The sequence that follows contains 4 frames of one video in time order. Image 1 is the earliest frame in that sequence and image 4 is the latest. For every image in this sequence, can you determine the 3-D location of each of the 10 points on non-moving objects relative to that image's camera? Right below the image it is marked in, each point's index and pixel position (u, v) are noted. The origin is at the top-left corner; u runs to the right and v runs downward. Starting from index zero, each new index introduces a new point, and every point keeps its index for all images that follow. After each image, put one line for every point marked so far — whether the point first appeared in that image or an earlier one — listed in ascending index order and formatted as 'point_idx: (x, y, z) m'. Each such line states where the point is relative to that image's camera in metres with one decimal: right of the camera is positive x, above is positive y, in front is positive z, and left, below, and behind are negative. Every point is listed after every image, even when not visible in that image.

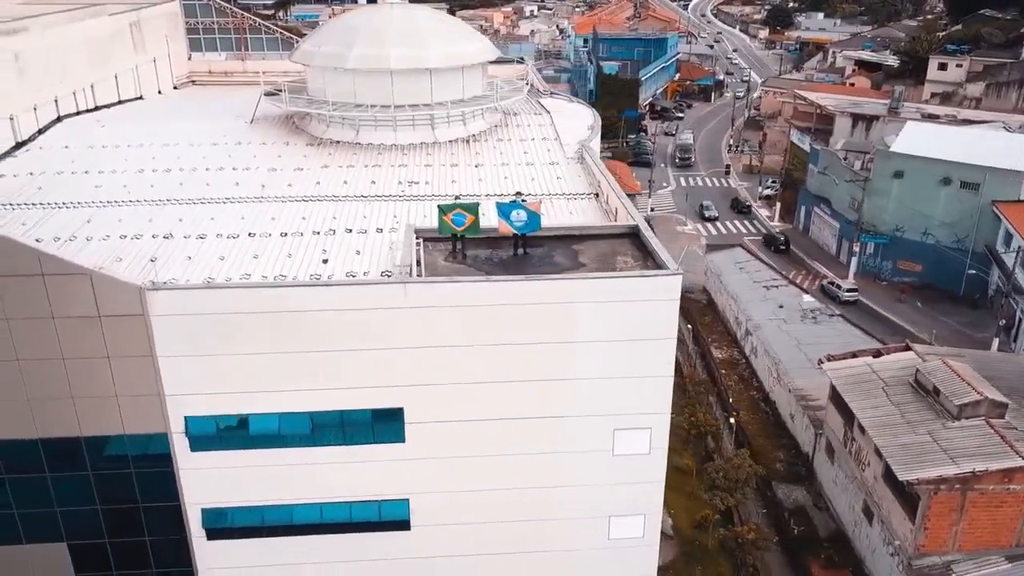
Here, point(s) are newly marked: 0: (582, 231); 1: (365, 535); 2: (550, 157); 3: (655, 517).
0: (+1.2, +1.0, +13.1) m
1: (-2.5, -4.1, +12.4) m
2: (+1.0, +3.5, +19.9) m
3: (+2.4, -4.0, +12.8) m
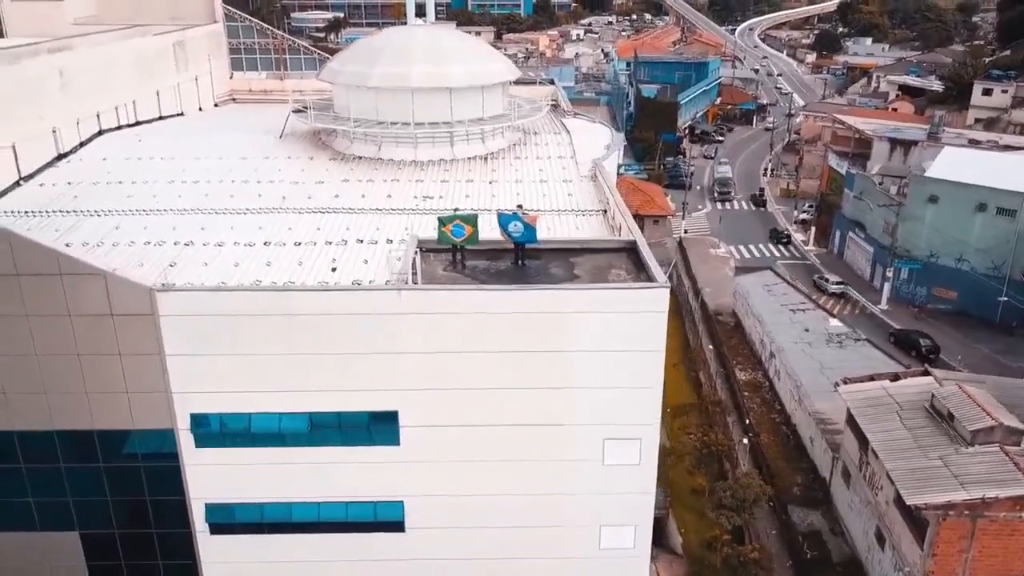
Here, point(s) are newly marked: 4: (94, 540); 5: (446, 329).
0: (+1.2, +0.8, +13.4) m
1: (-2.6, -4.2, +12.7) m
2: (+1.4, +3.1, +20.3) m
3: (+2.3, -4.2, +12.9) m
4: (-7.1, -4.3, +12.7) m
5: (-1.0, -0.6, +11.5) m
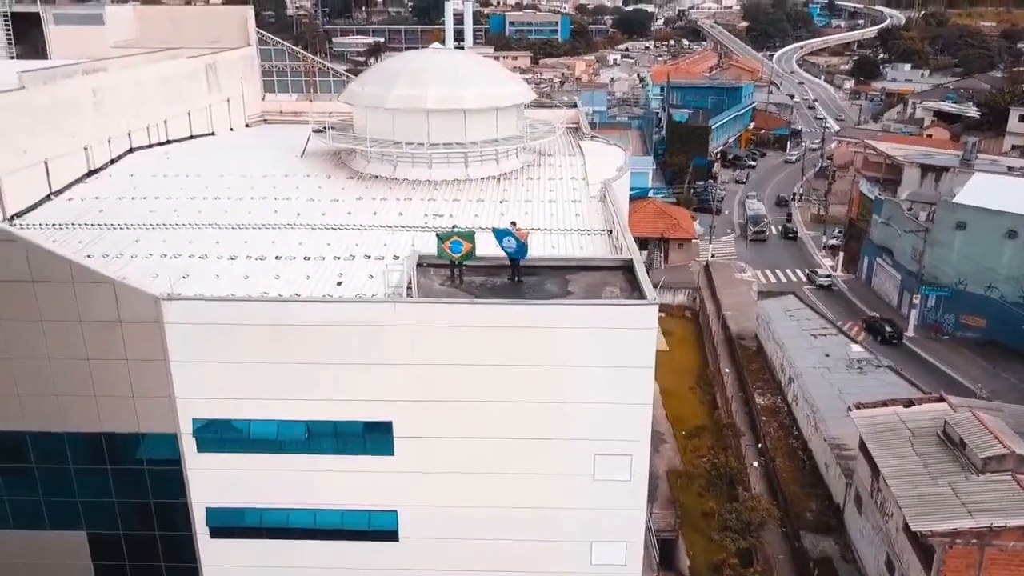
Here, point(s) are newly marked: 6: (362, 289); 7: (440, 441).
0: (+1.2, +0.5, +13.6) m
1: (-2.7, -4.5, +13.0) m
2: (+1.7, +2.6, +20.6) m
3: (+2.2, -4.5, +12.9) m
4: (-7.3, -4.5, +13.1) m
5: (-1.1, -0.9, +11.8) m
6: (-2.8, 0.0, +13.8) m
7: (-1.2, -2.6, +12.4) m
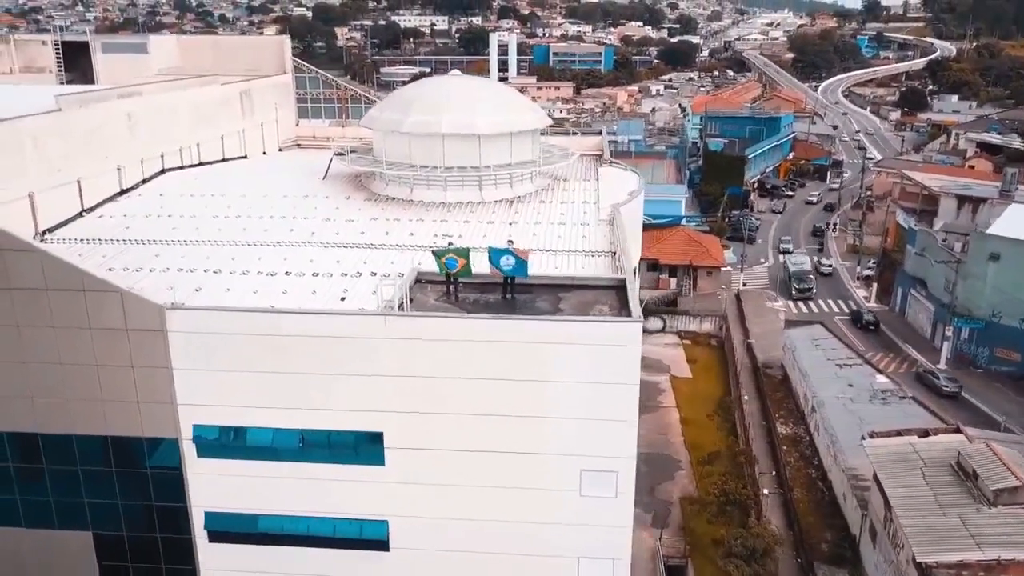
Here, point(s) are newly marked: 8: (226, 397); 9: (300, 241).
0: (+1.1, +0.1, +13.9) m
1: (-2.9, -4.7, +13.2) m
2: (+2.0, +2.0, +20.9) m
3: (+2.0, -4.8, +13.0) m
4: (-7.4, -4.6, +13.6) m
5: (-1.3, -1.1, +12.1) m
6: (-2.9, -0.3, +14.3) m
7: (-1.4, -2.8, +12.6) m
8: (-4.8, -1.8, +12.5) m
9: (-5.4, +1.2, +18.7) m
